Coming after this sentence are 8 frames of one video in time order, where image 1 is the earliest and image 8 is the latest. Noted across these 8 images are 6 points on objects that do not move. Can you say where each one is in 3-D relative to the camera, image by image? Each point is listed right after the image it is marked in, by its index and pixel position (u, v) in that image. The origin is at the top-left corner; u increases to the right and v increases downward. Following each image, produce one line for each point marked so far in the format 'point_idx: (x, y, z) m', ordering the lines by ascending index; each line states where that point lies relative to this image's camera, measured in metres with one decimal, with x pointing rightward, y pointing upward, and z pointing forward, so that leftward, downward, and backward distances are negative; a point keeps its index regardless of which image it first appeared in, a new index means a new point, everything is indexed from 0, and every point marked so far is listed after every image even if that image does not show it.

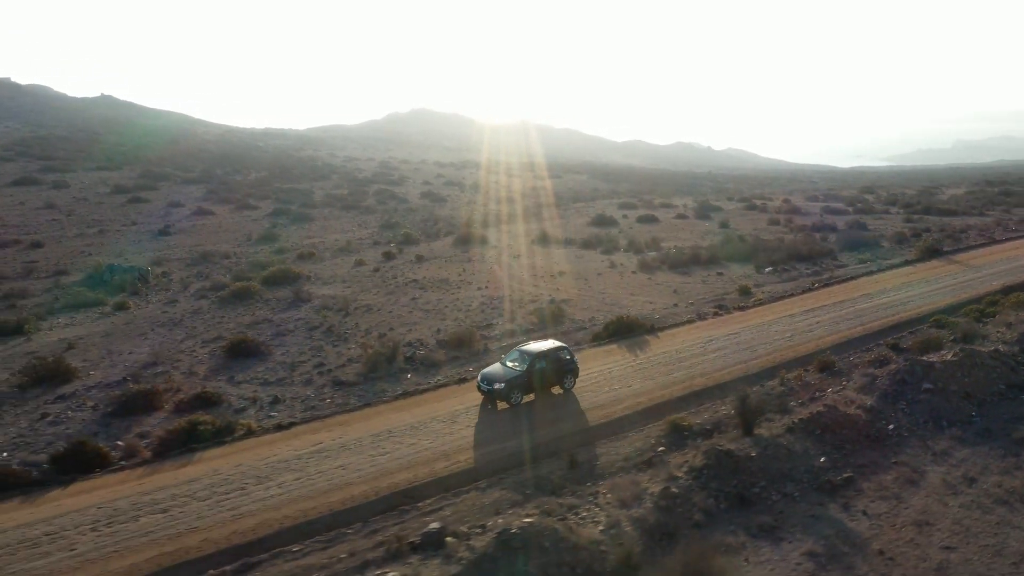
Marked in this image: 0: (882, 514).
0: (+5.7, -3.5, +12.5) m
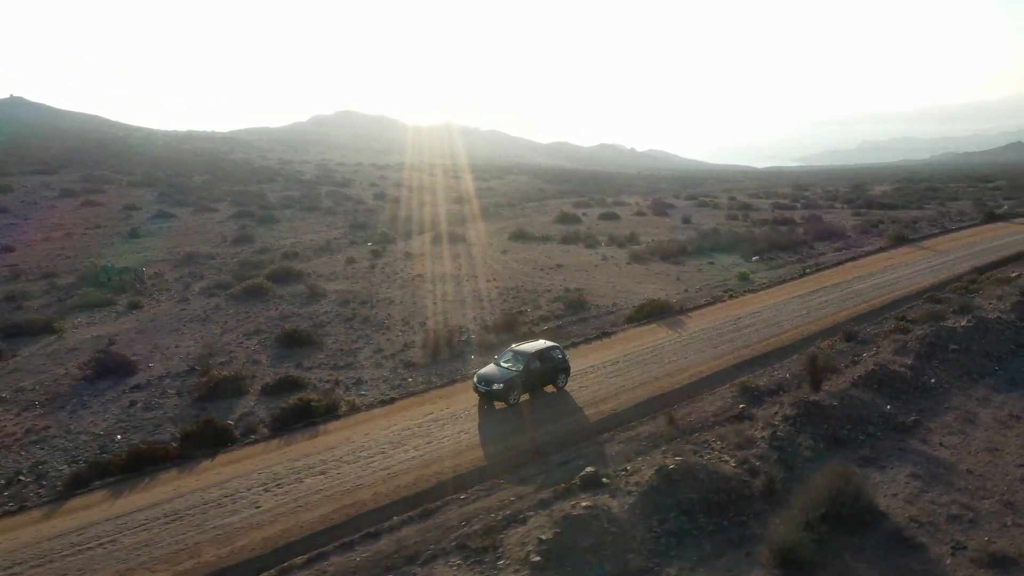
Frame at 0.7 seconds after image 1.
0: (+8.2, -2.9, +15.1) m
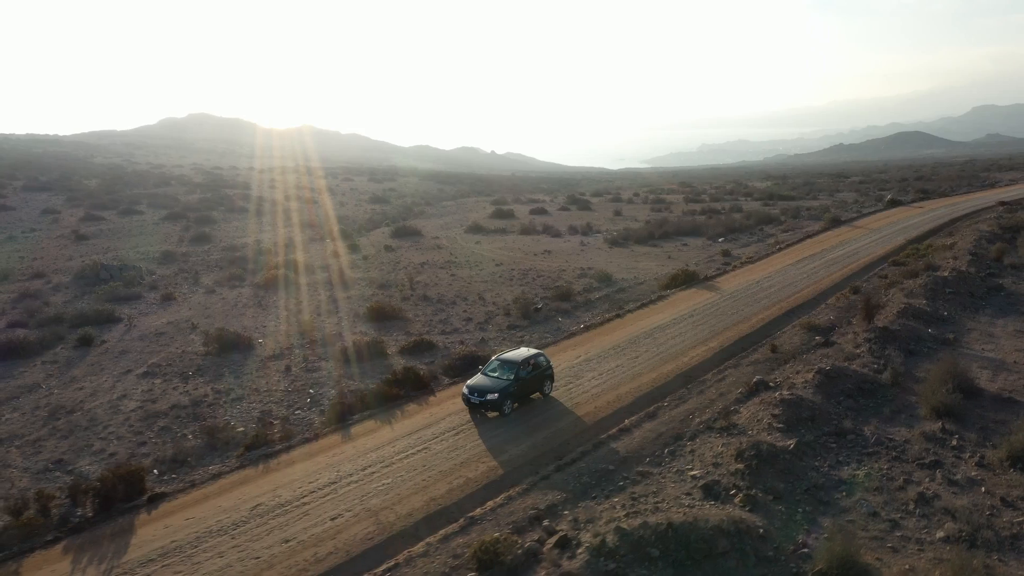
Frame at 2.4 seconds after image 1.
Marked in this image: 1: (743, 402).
0: (+12.5, -1.6, +21.2) m
1: (+5.2, -2.6, +18.5) m
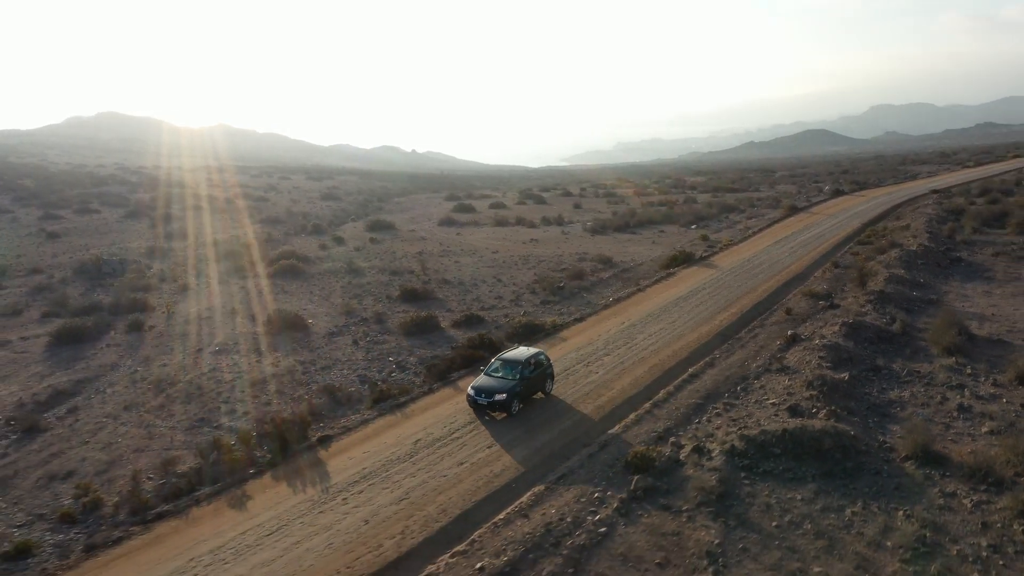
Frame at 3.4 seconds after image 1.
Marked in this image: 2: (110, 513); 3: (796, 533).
0: (+14.4, -0.6, +25.5) m
1: (+7.4, -1.7, +22.1) m
2: (-7.4, -4.1, +15.2) m
3: (+4.6, -3.7, +12.9) m
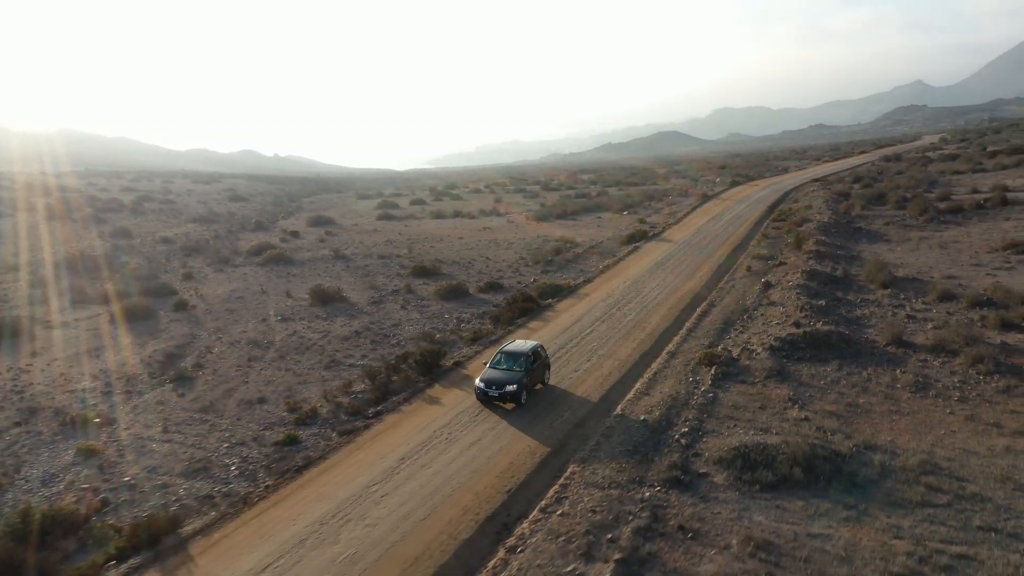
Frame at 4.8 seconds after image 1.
0: (+15.3, +1.2, +33.5) m
1: (+9.0, -0.2, +29.0) m
2: (-4.3, -3.1, +19.7) m
3: (+7.8, -2.2, +19.5) m
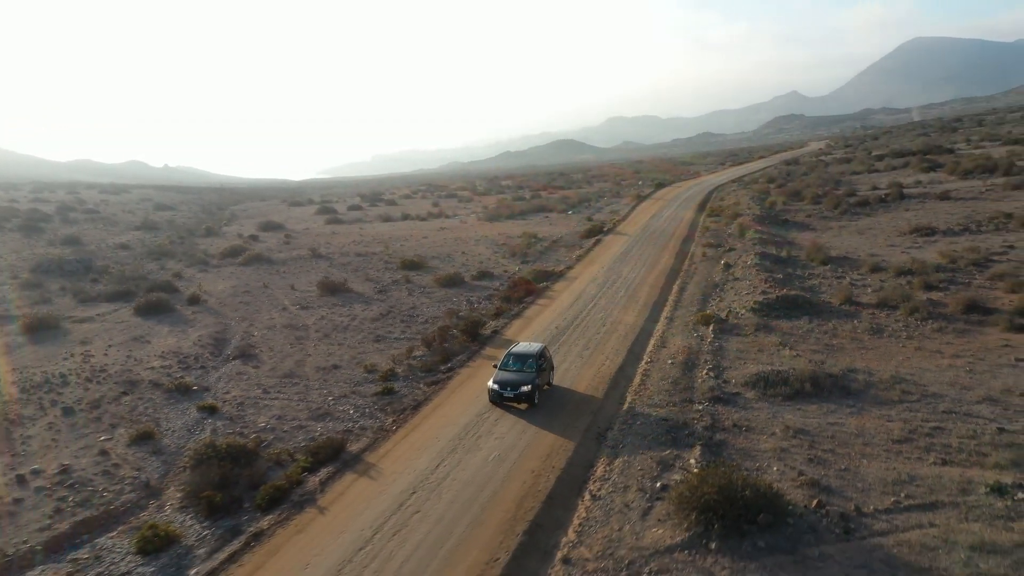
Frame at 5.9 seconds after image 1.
0: (+14.7, +2.2, +39.5) m
1: (+9.0, +0.7, +34.3) m
2: (-3.0, -2.4, +23.5) m
3: (+9.1, -1.3, +24.7) m
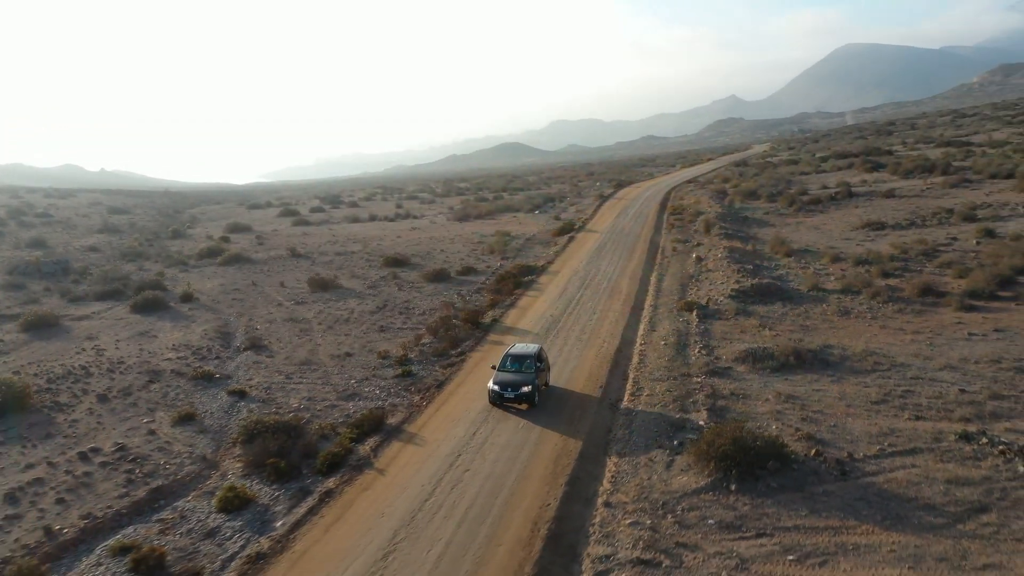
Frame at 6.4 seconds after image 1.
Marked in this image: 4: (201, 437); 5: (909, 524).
0: (+13.7, +2.6, +42.3) m
1: (+8.4, +1.0, +36.8) m
2: (-2.8, -2.2, +25.1) m
3: (+9.1, -0.9, +27.2) m
4: (-7.5, -3.6, +19.7) m
5: (+6.6, -3.9, +13.6) m
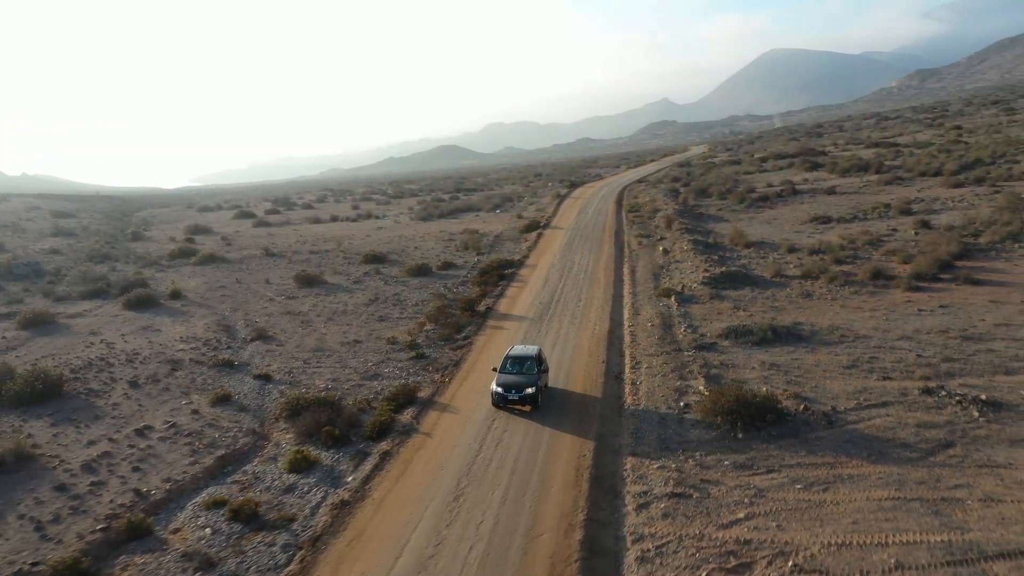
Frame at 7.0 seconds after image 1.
0: (+12.3, +3.1, +45.5) m
1: (+7.5, +1.5, +39.5) m
2: (-2.7, -1.8, +27.1) m
3: (+9.0, -0.3, +30.0) m
4: (-7.0, -3.3, +21.3) m
5: (+7.5, -3.4, +16.3) m
